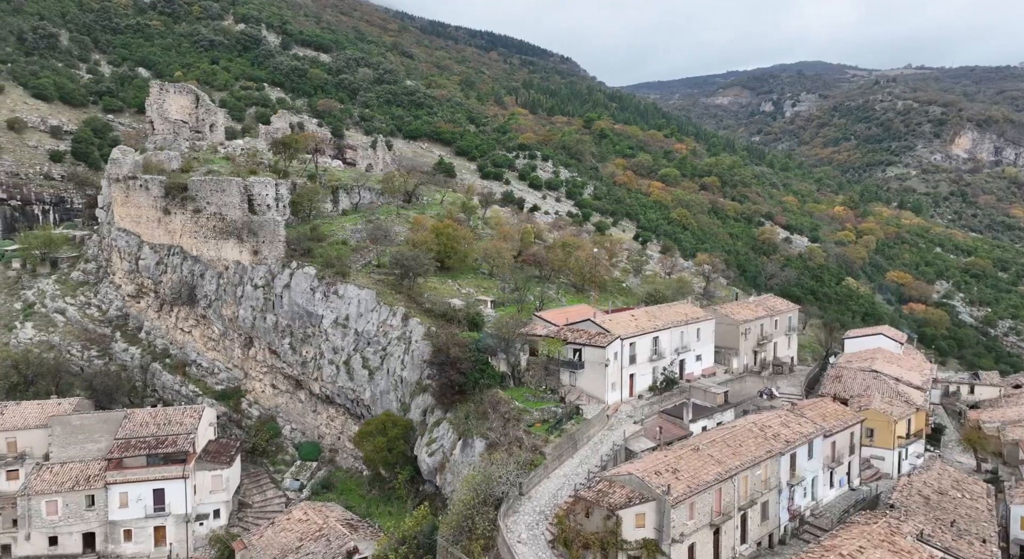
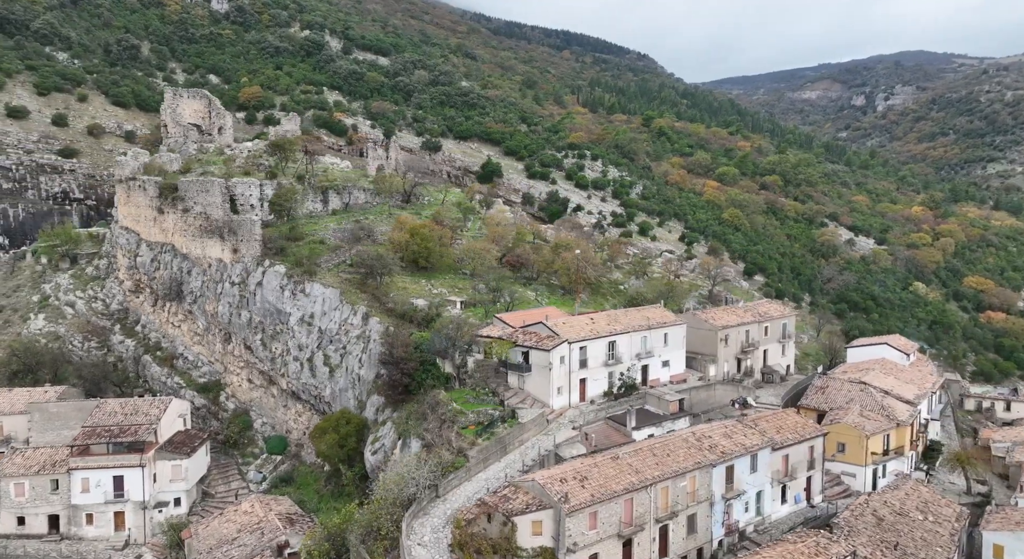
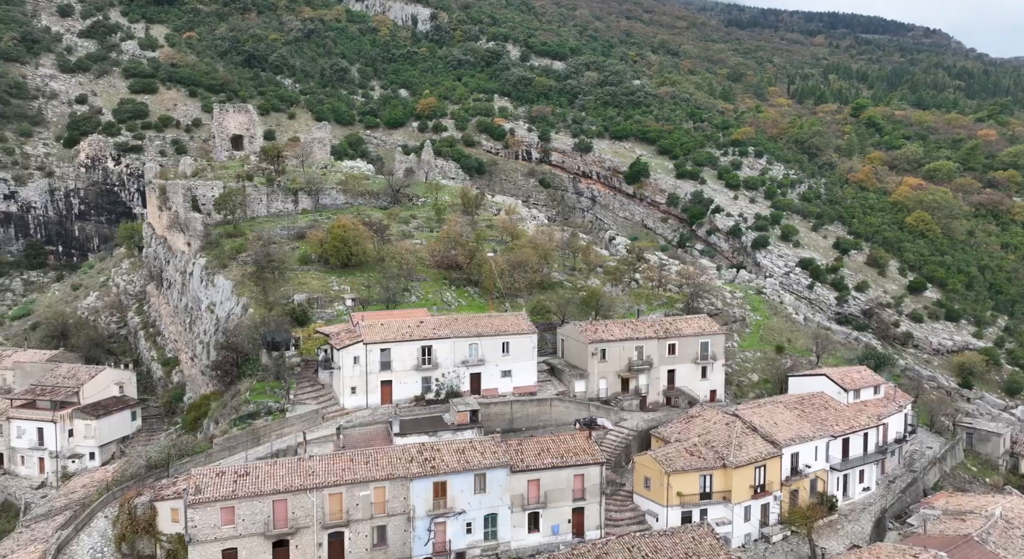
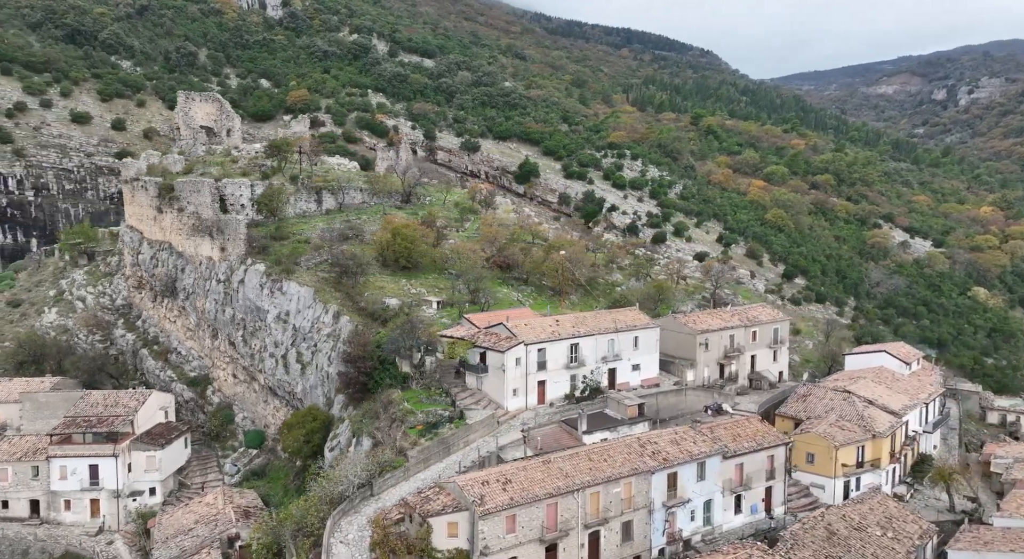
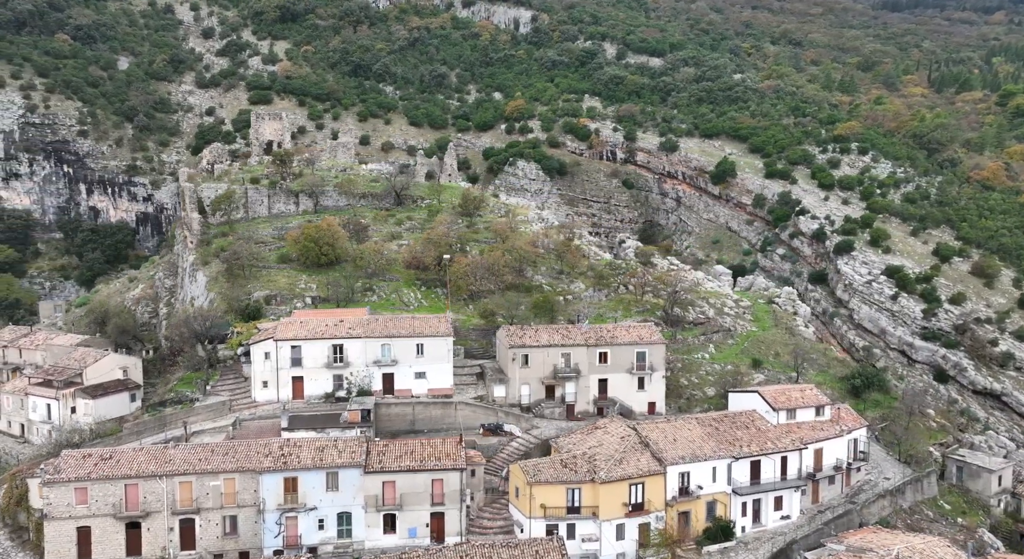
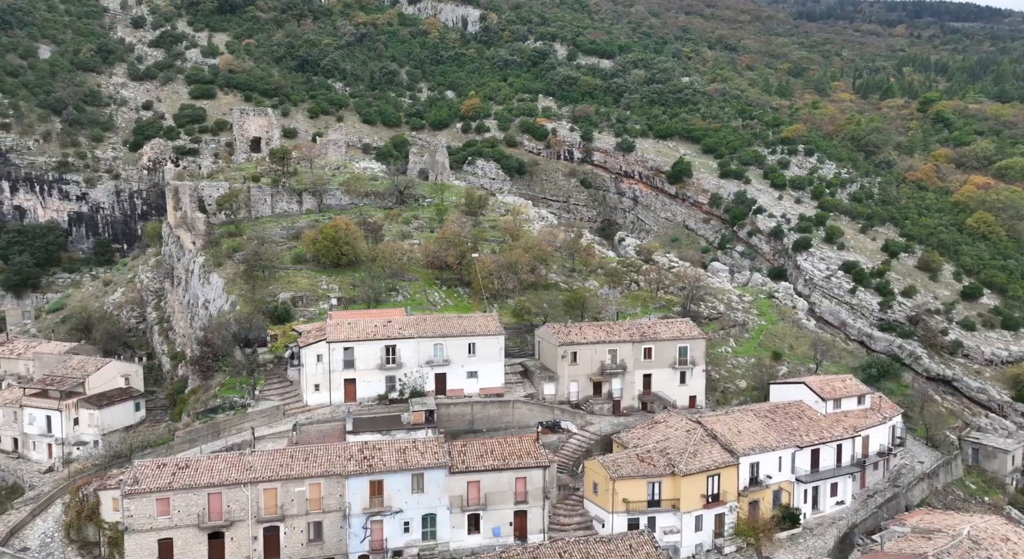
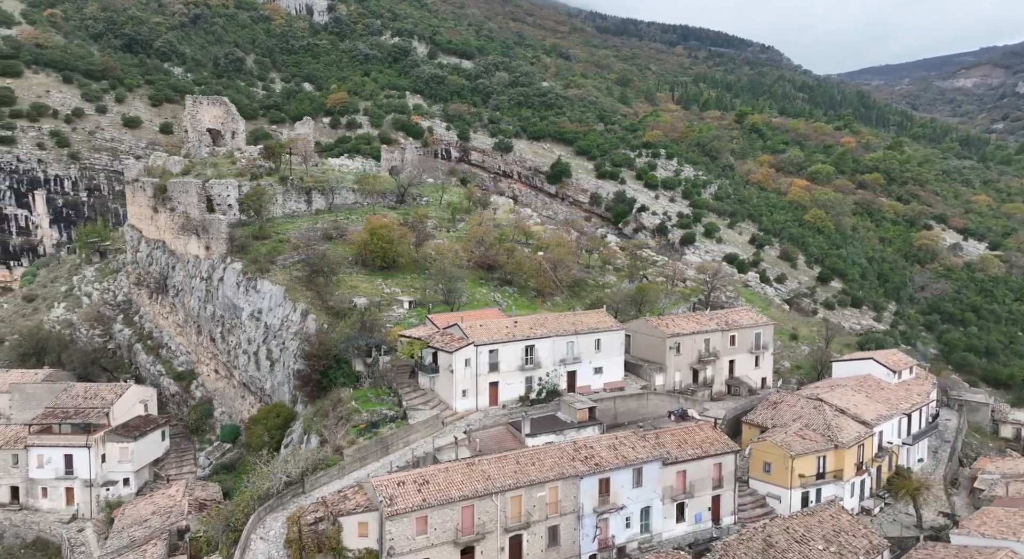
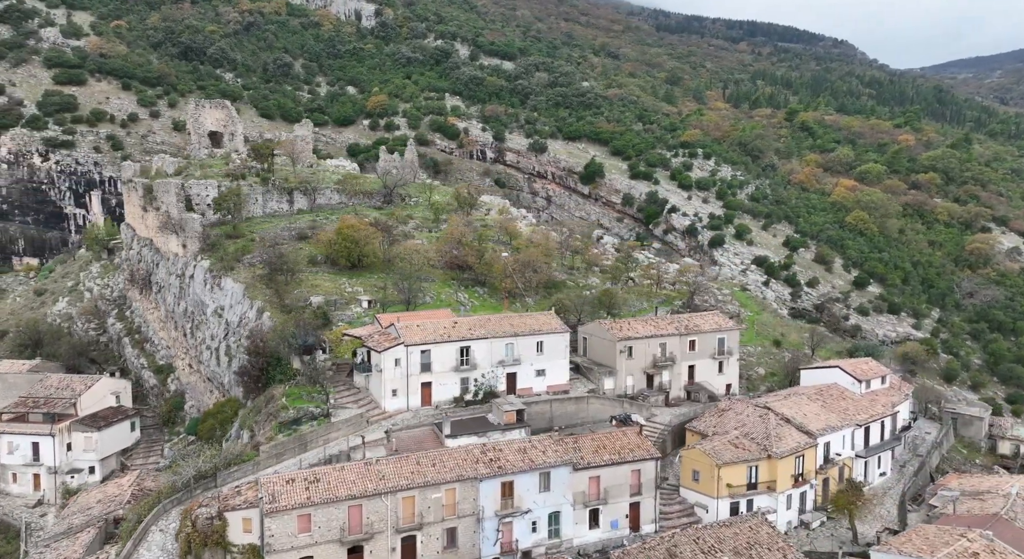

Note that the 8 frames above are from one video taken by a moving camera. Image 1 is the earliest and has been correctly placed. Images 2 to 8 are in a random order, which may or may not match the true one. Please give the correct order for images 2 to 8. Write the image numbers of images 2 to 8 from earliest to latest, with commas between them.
2, 4, 7, 8, 3, 6, 5
